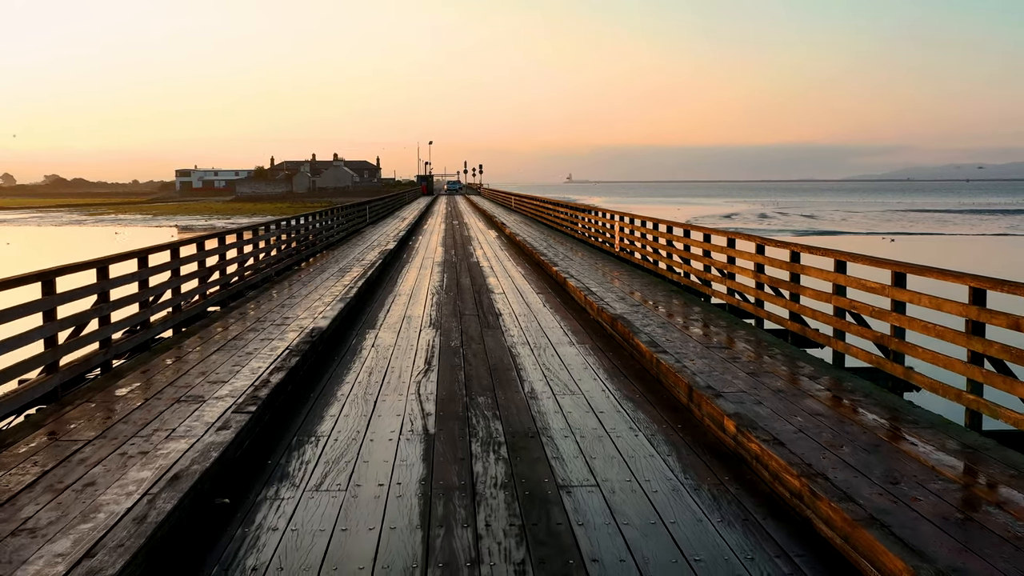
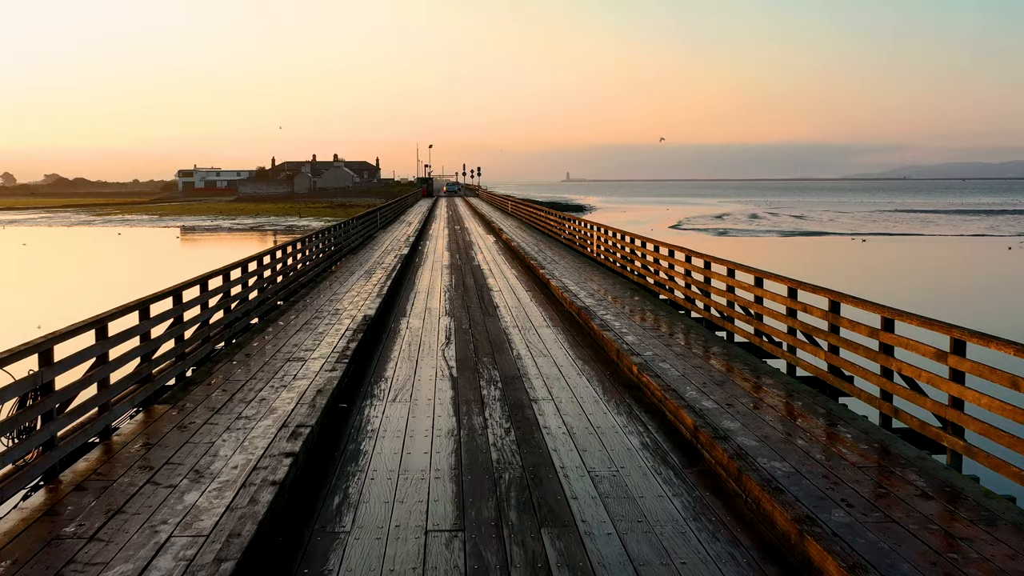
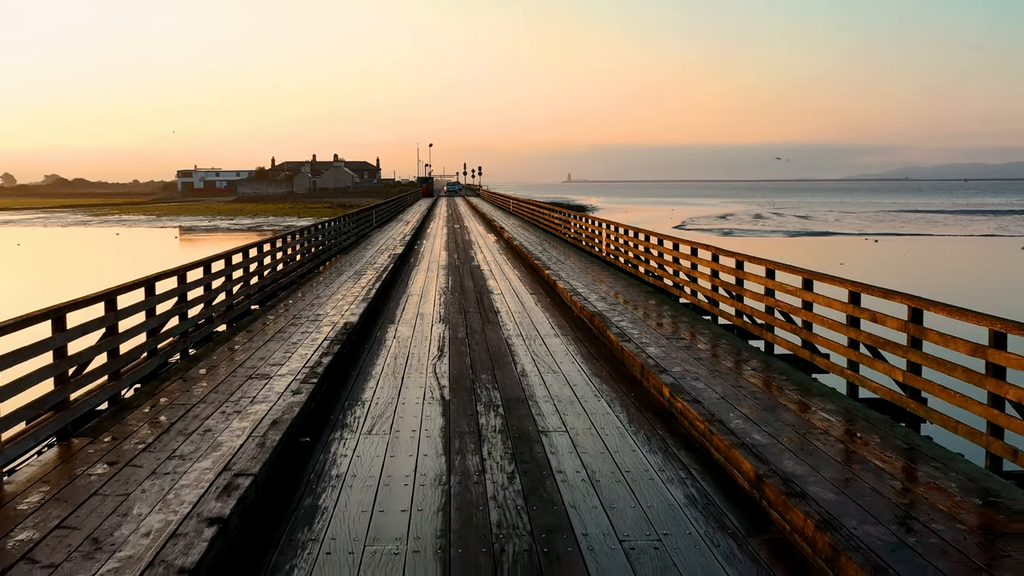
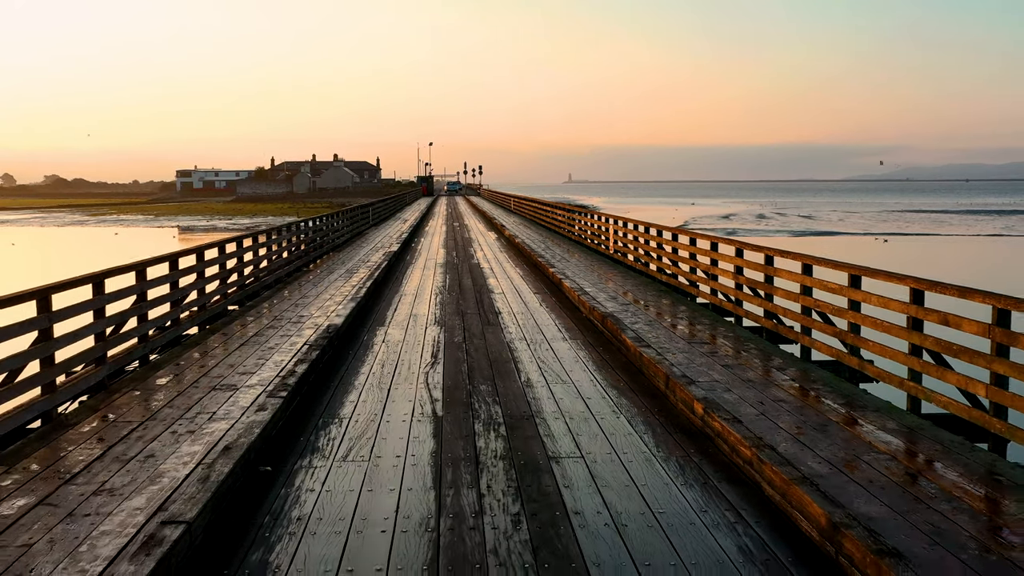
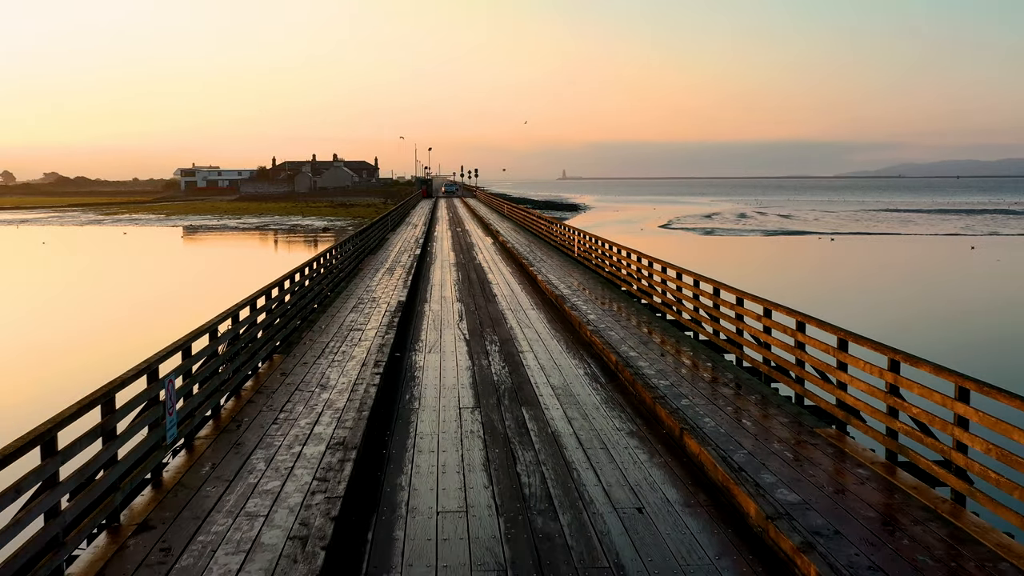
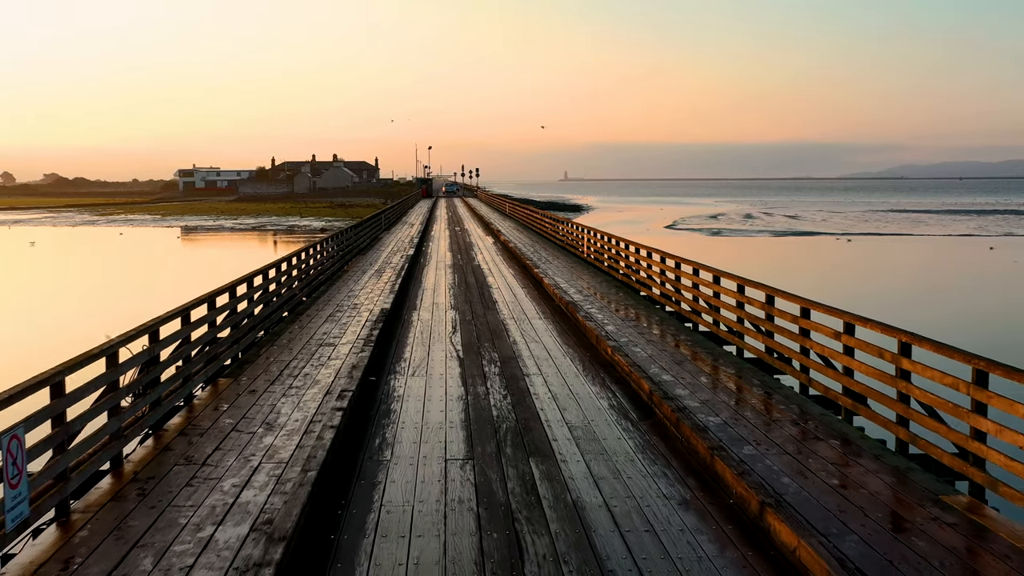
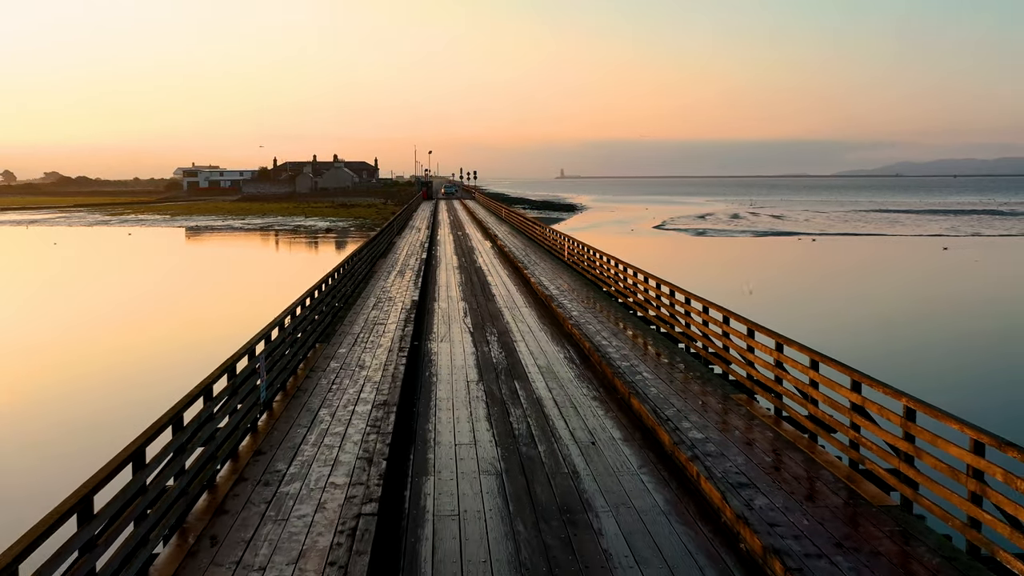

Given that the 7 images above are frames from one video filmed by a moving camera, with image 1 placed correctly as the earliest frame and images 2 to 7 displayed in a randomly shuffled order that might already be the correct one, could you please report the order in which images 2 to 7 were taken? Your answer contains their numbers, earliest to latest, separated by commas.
4, 3, 2, 6, 5, 7
